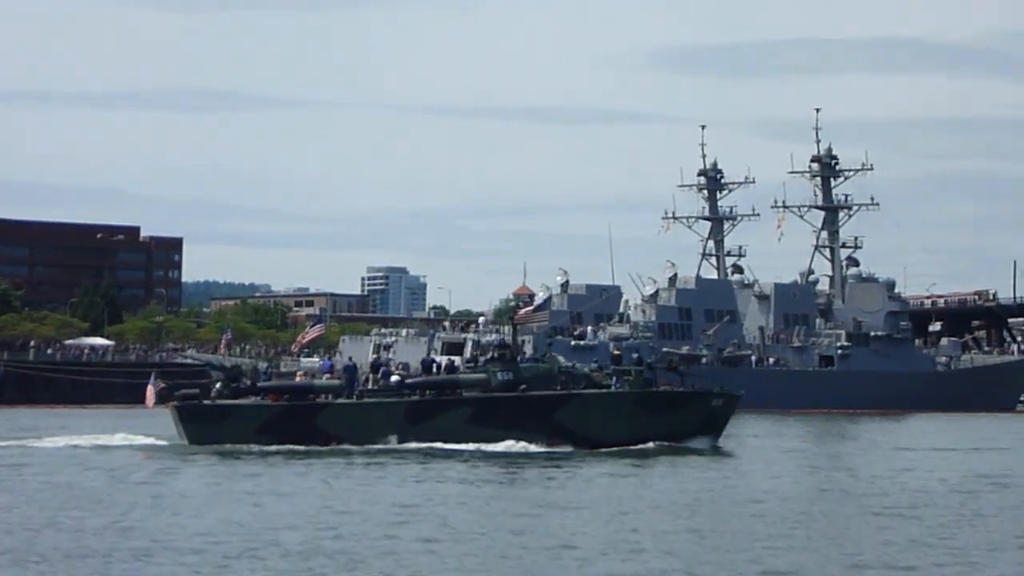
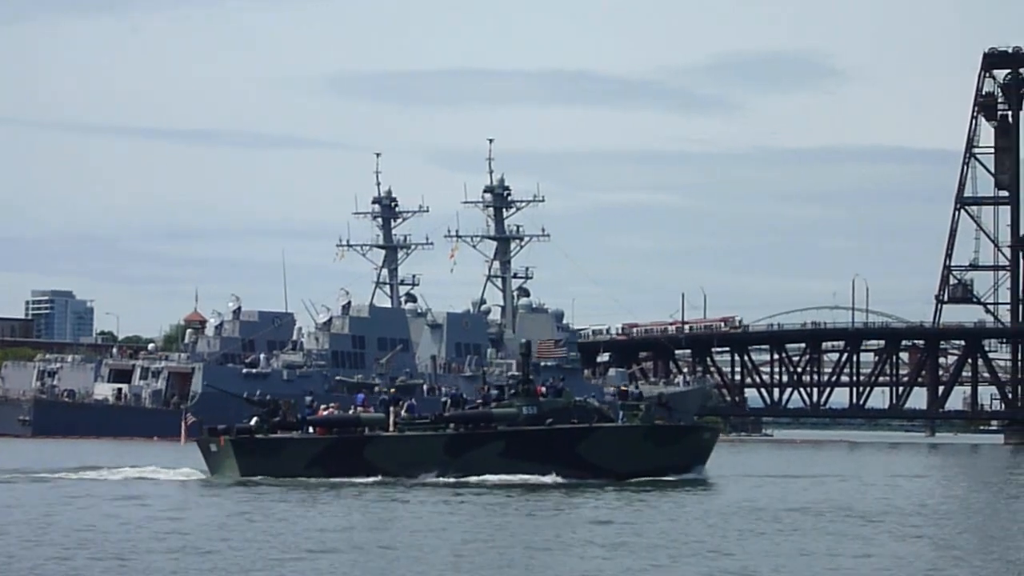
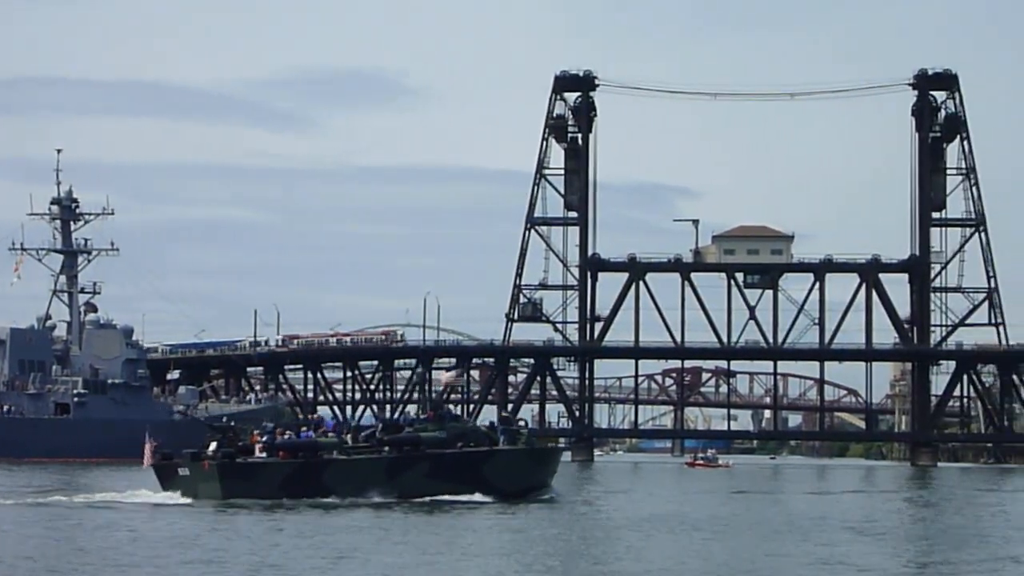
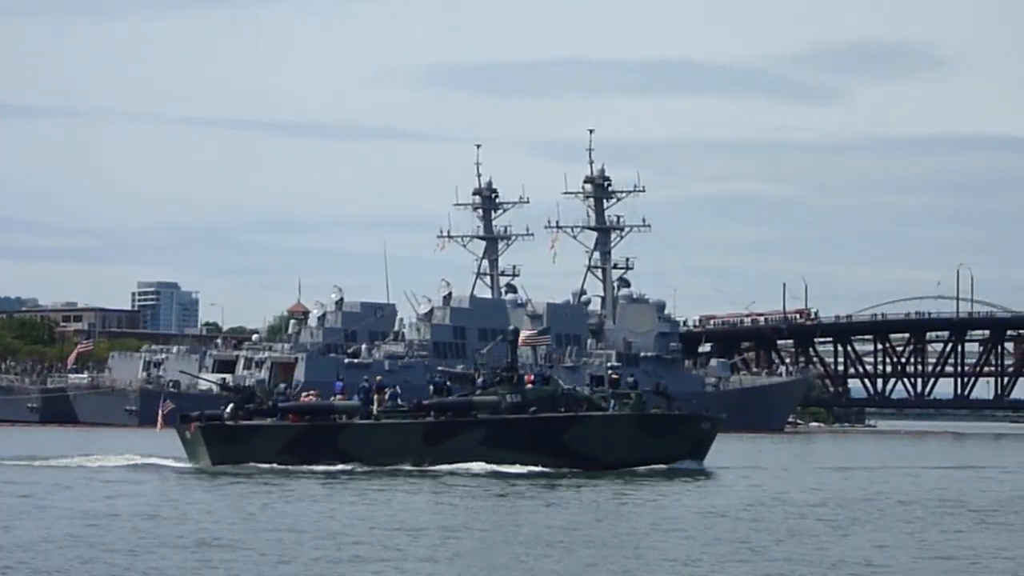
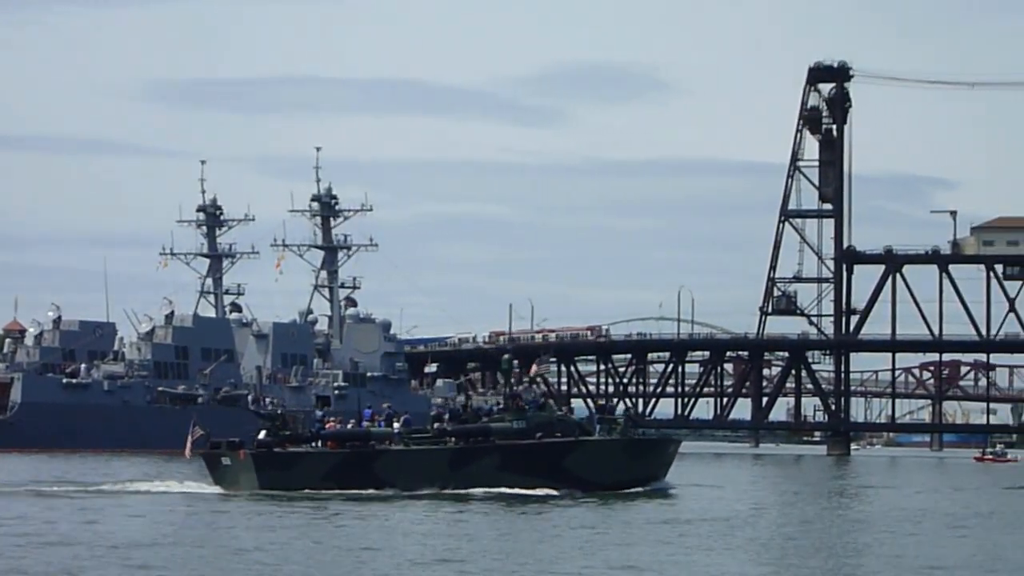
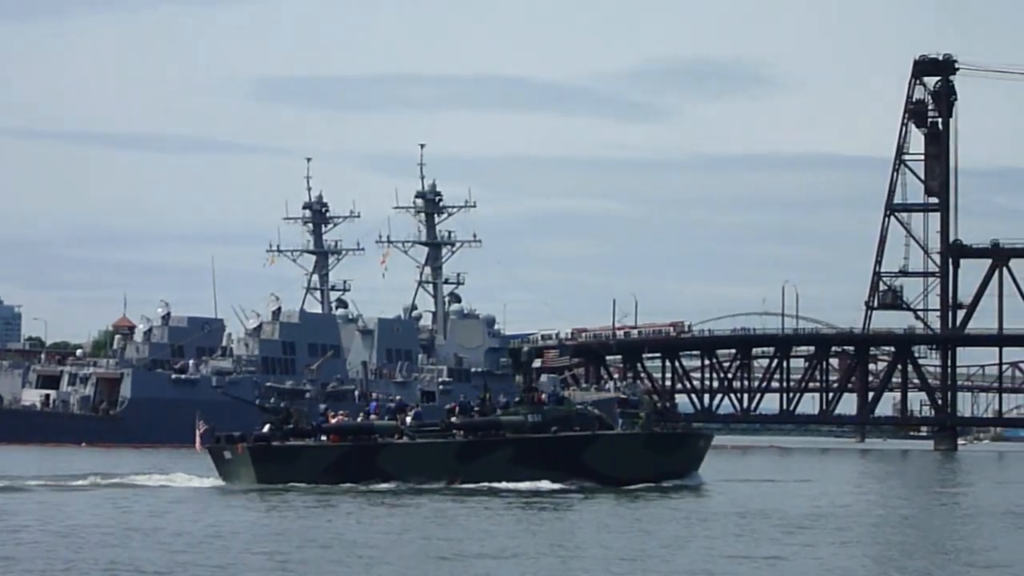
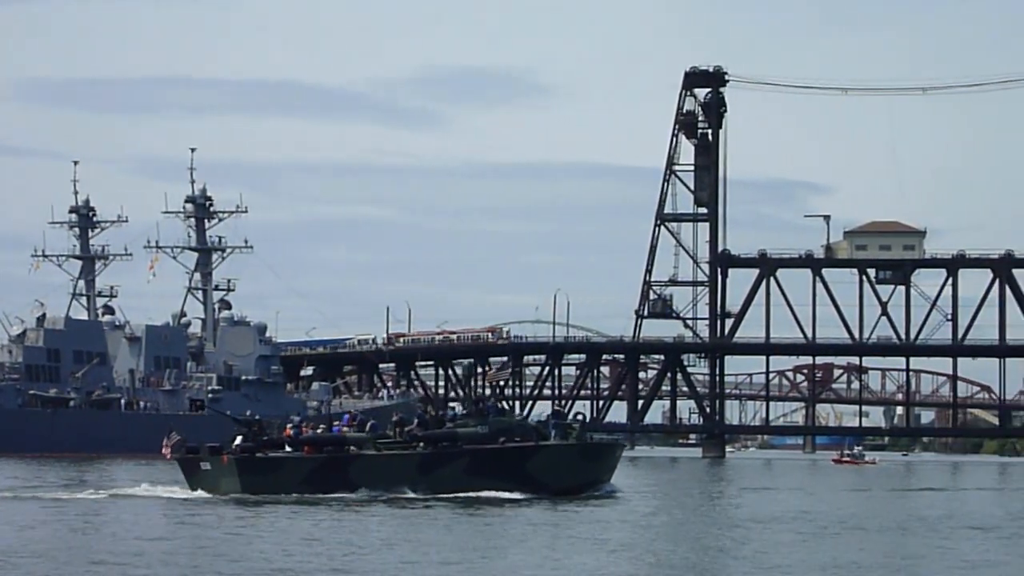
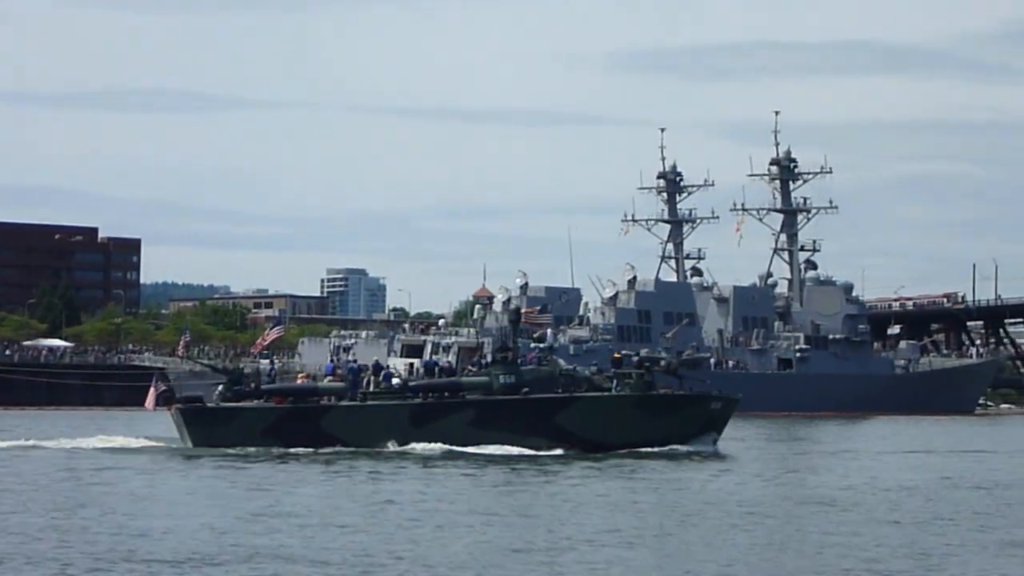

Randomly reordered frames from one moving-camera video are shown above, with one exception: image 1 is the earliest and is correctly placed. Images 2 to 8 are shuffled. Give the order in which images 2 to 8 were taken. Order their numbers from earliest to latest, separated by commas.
8, 4, 2, 6, 5, 7, 3
